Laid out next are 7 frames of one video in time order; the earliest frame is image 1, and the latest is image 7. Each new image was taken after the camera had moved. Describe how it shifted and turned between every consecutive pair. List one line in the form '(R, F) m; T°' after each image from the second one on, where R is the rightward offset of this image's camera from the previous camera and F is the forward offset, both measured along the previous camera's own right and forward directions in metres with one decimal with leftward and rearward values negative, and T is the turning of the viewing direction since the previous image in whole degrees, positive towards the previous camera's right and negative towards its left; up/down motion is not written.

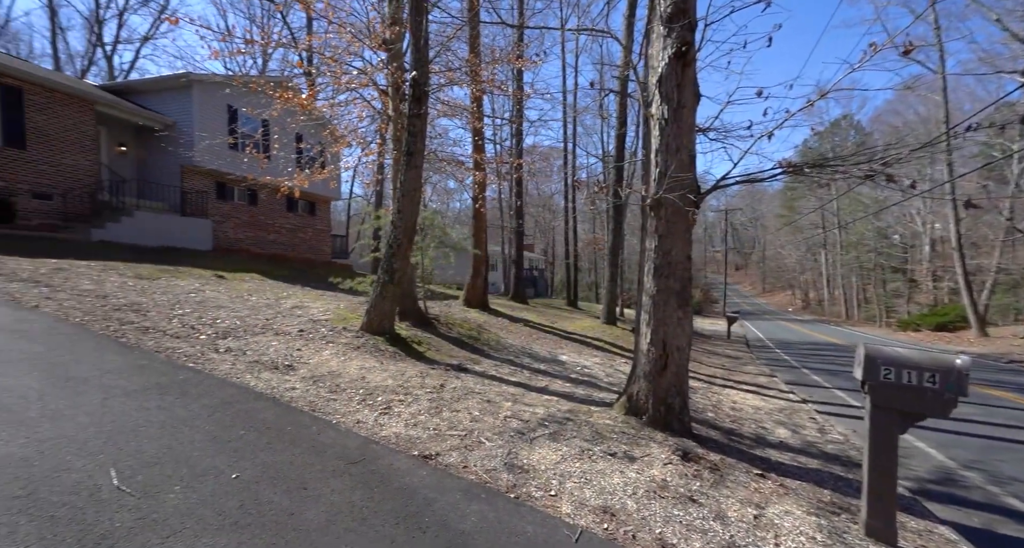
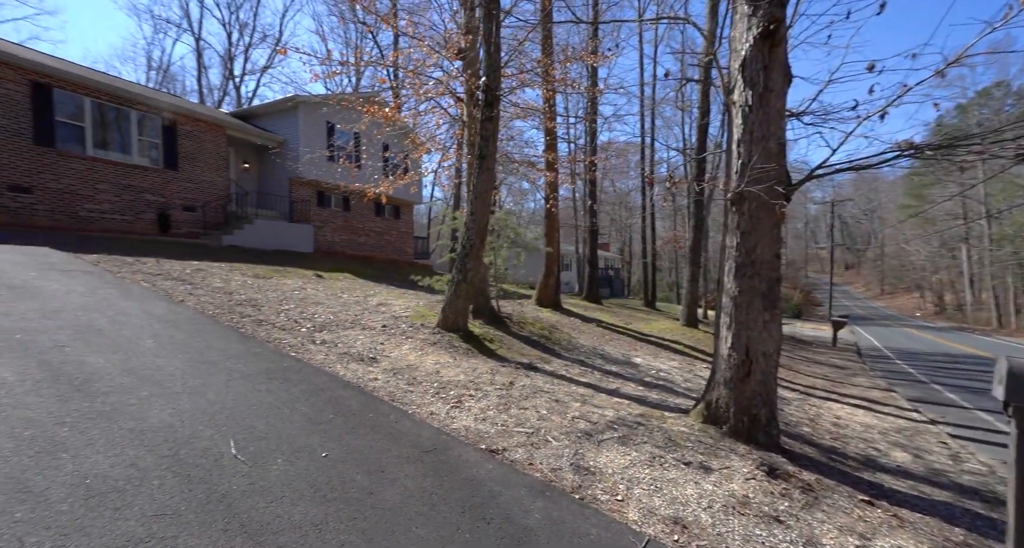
(+0.2, 0.0) m; -11°
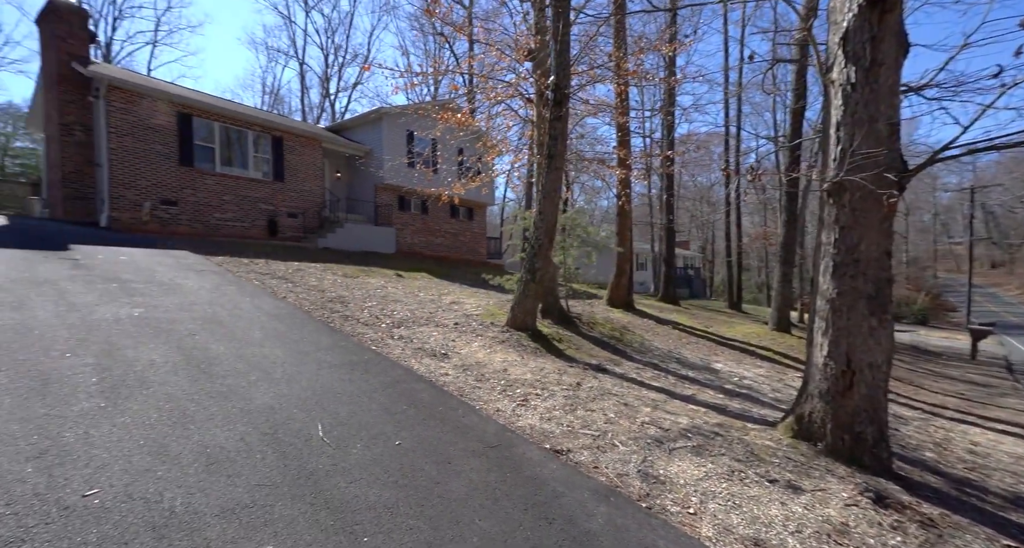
(+0.1, 0.0) m; -11°
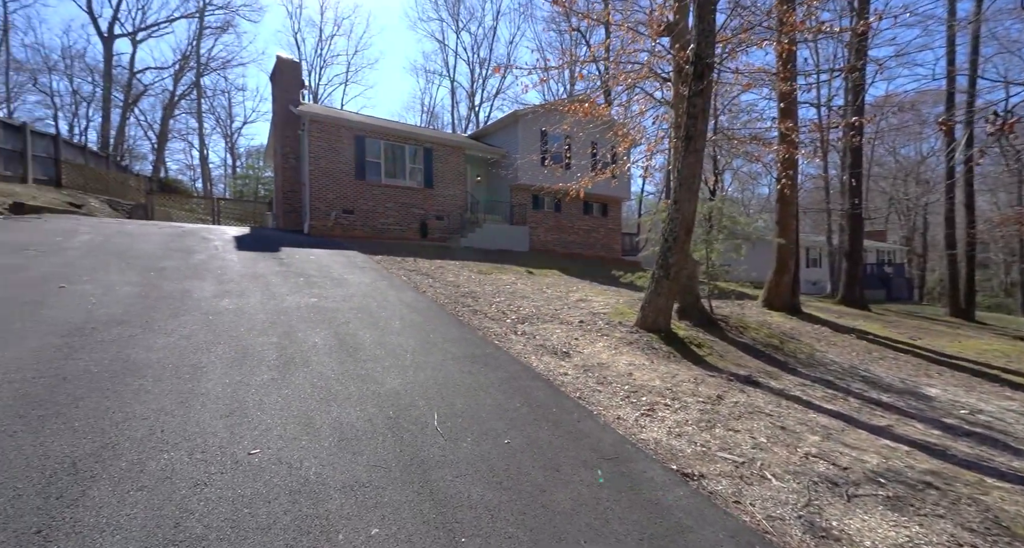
(+0.2, +0.4) m; -19°
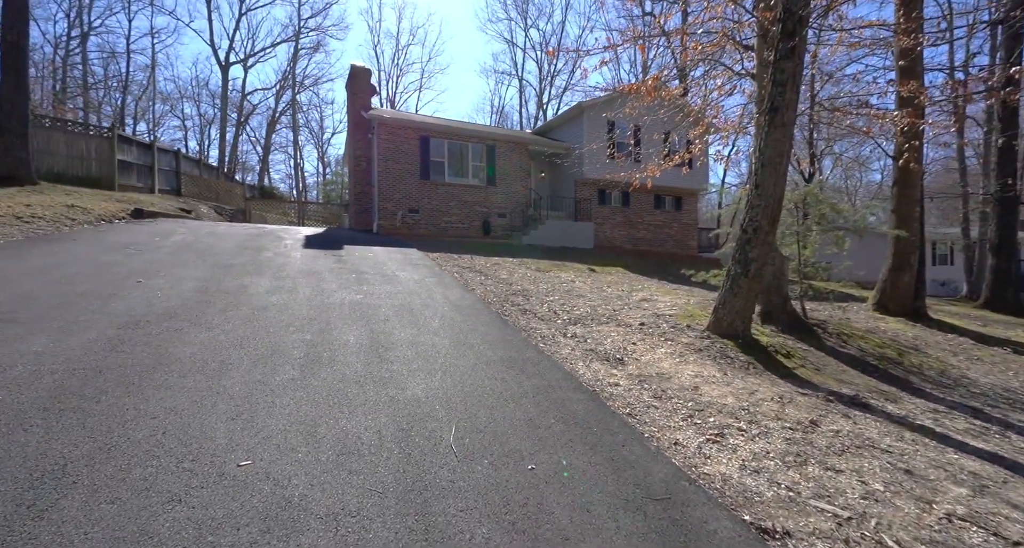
(+0.3, +0.6) m; -9°
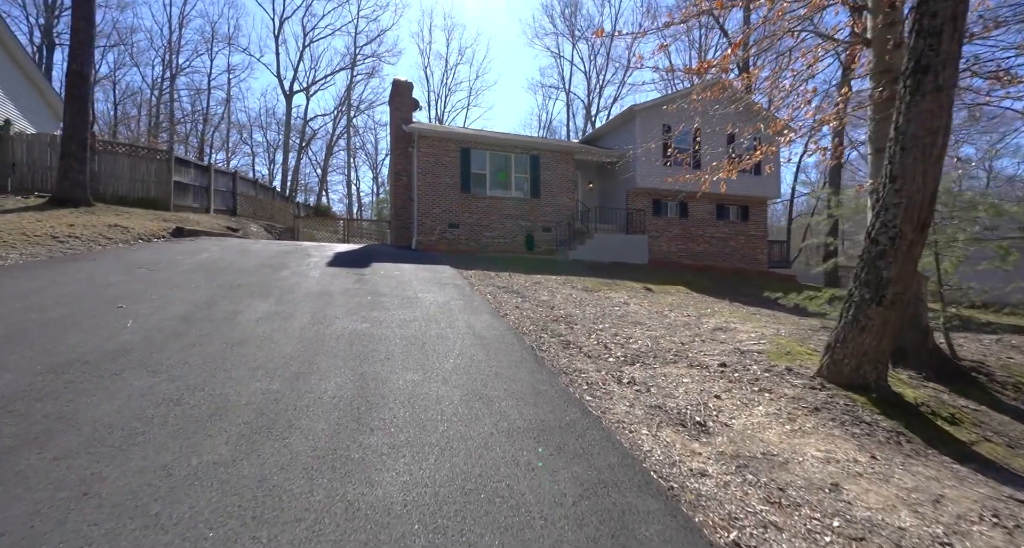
(+0.1, +1.4) m; -6°
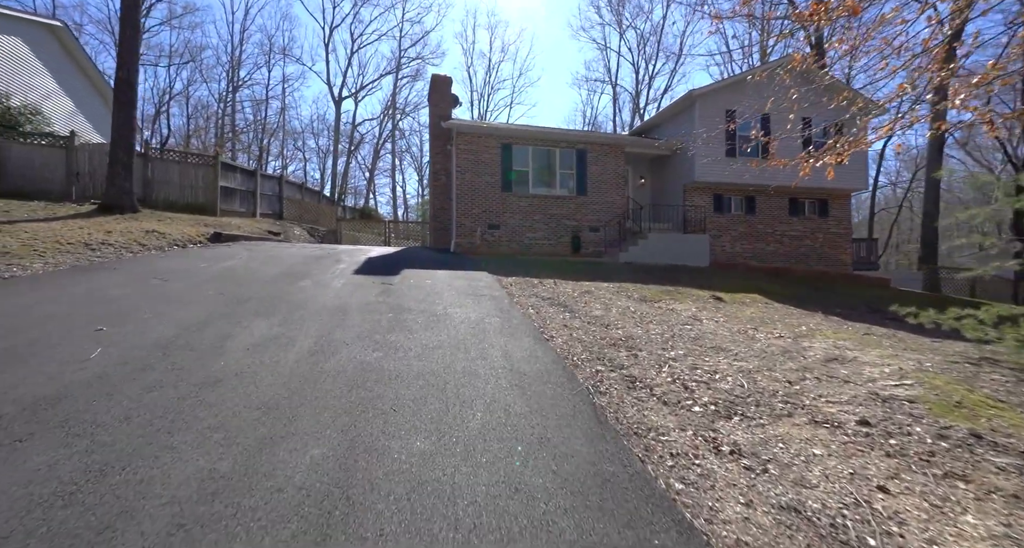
(0.0, +1.3) m; -6°
